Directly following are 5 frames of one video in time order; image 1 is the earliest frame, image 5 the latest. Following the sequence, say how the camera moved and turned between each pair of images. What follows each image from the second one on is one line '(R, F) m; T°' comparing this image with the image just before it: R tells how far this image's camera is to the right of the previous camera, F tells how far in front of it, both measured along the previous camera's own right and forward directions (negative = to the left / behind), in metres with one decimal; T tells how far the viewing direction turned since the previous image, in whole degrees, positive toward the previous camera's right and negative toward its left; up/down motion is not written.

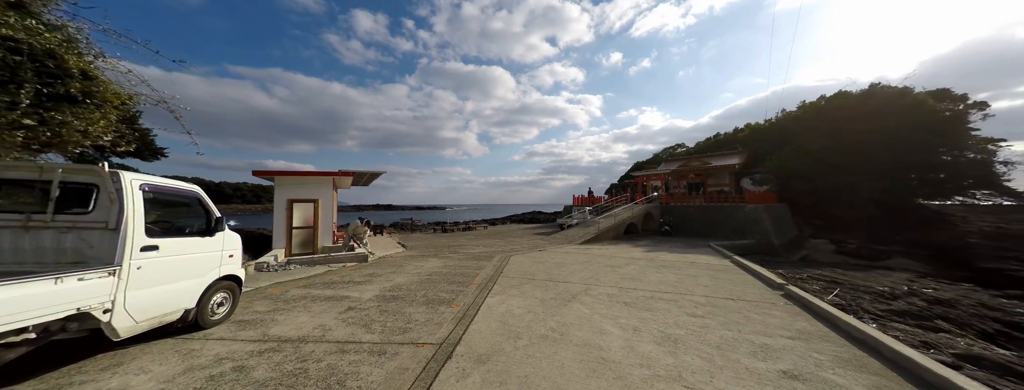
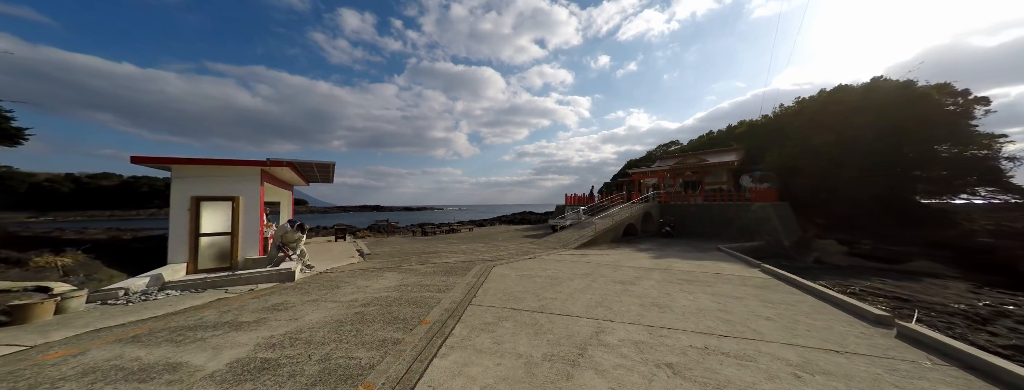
(+0.3, +2.2) m; +2°
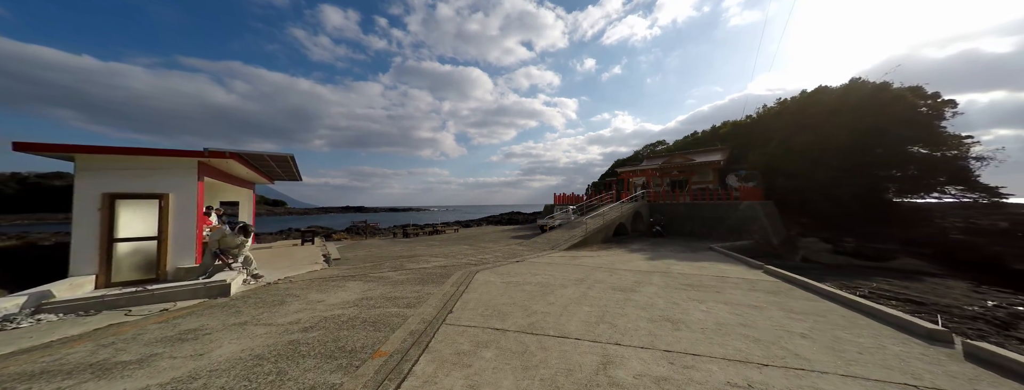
(+0.1, +0.9) m; +3°
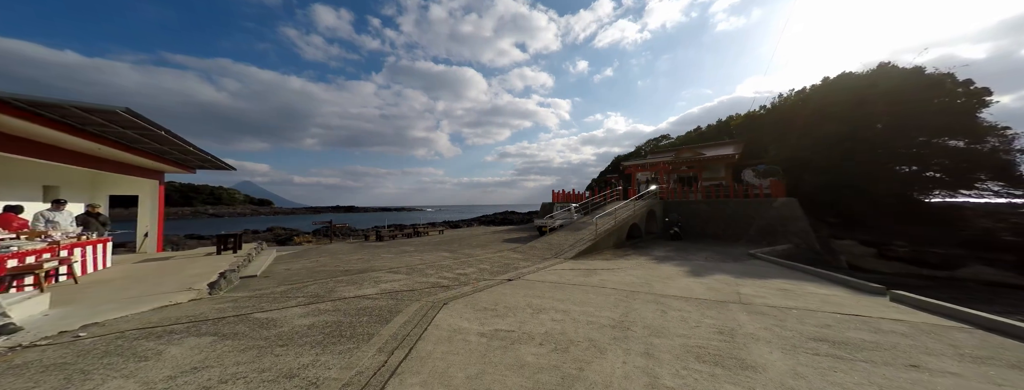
(+0.1, +3.1) m; +1°
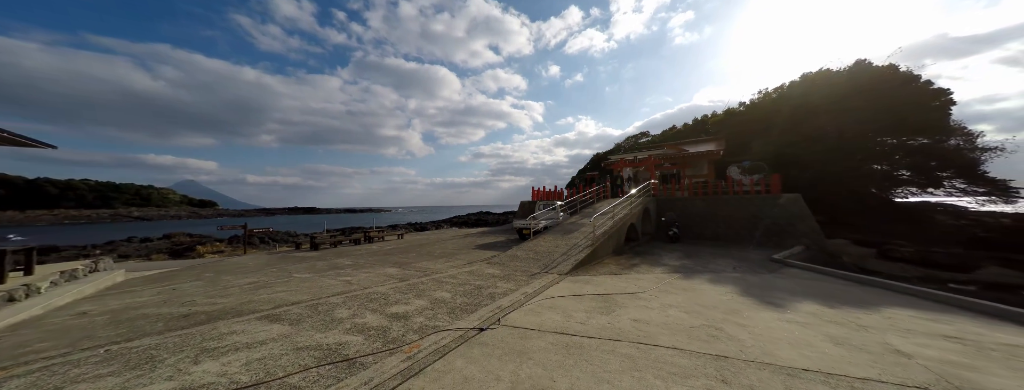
(0.0, +3.1) m; +5°
